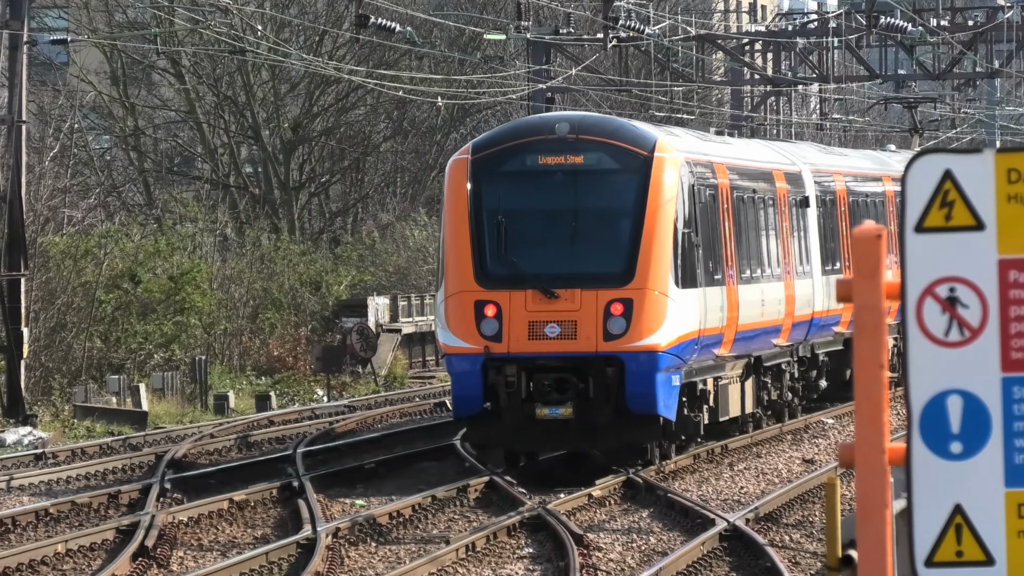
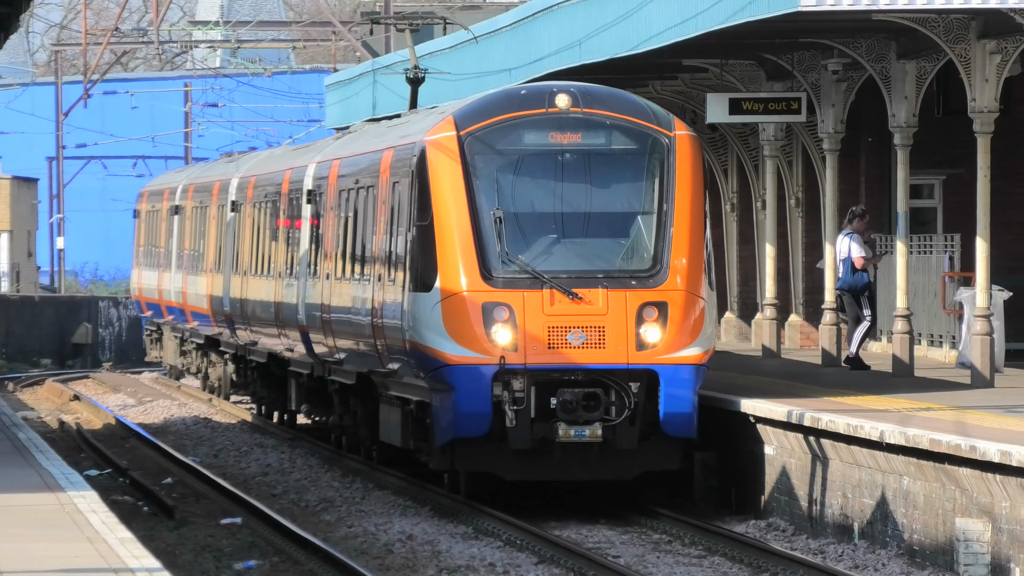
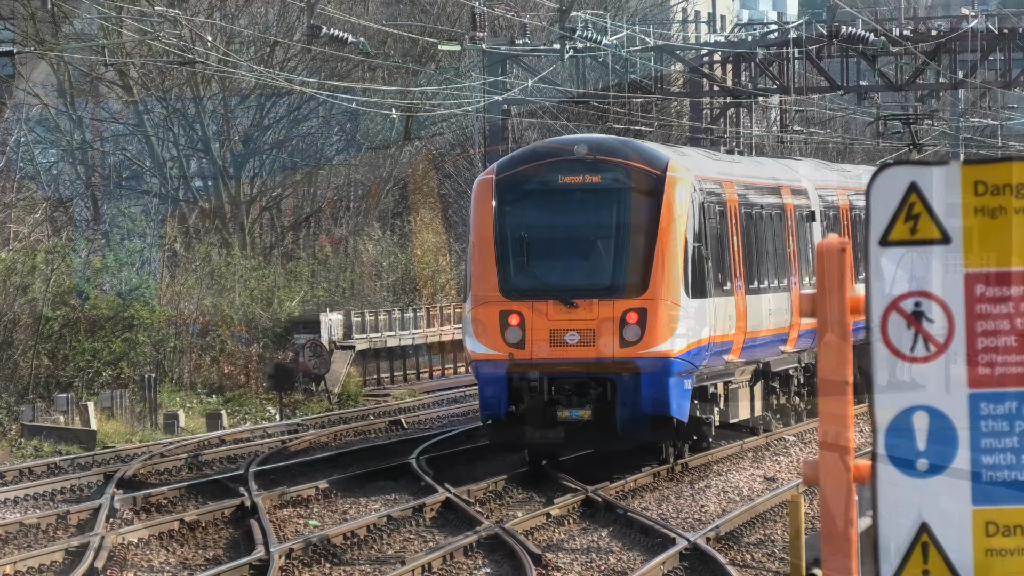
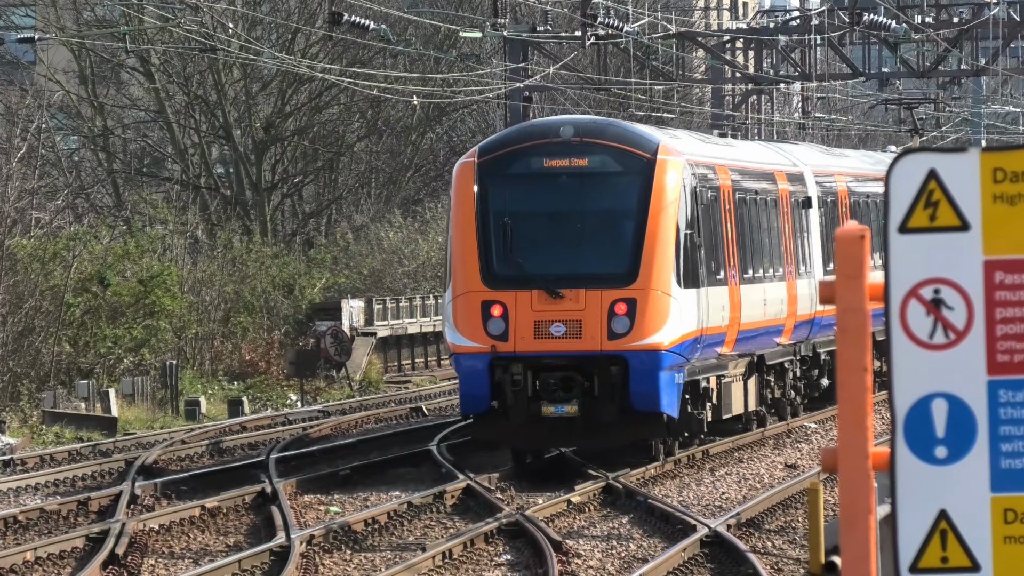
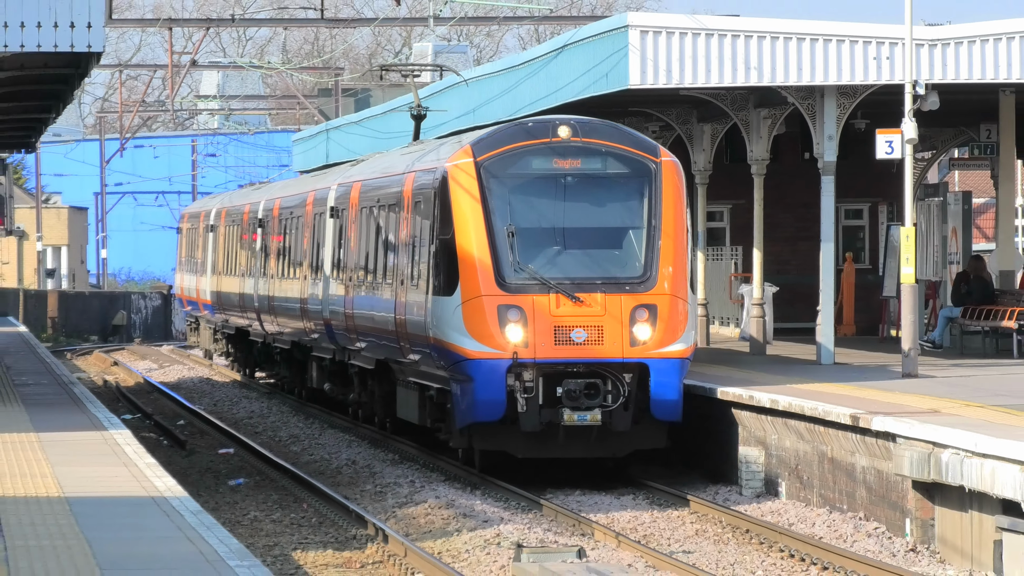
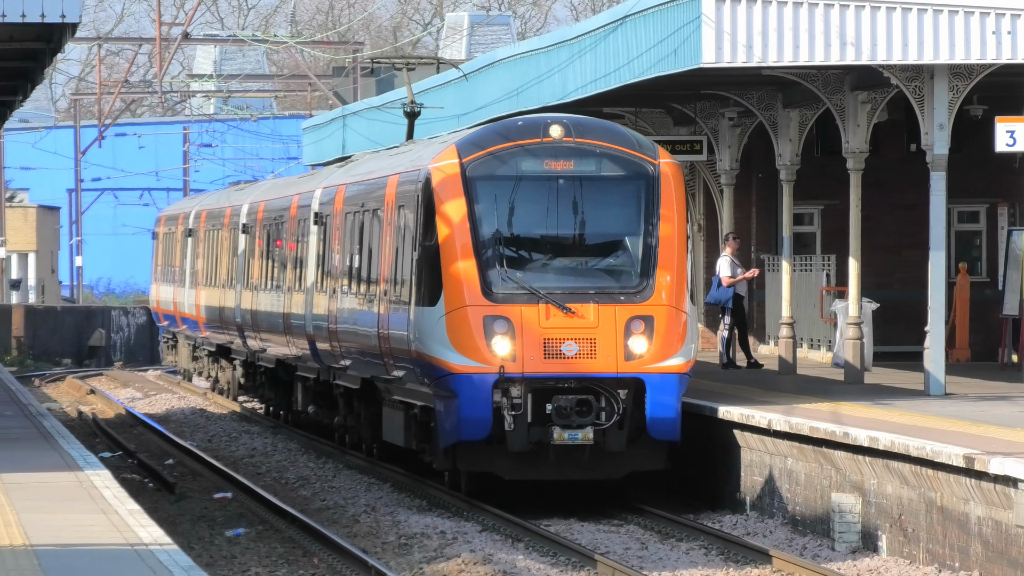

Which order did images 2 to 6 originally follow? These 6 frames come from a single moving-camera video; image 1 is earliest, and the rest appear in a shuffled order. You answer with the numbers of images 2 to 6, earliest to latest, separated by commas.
4, 3, 2, 6, 5
